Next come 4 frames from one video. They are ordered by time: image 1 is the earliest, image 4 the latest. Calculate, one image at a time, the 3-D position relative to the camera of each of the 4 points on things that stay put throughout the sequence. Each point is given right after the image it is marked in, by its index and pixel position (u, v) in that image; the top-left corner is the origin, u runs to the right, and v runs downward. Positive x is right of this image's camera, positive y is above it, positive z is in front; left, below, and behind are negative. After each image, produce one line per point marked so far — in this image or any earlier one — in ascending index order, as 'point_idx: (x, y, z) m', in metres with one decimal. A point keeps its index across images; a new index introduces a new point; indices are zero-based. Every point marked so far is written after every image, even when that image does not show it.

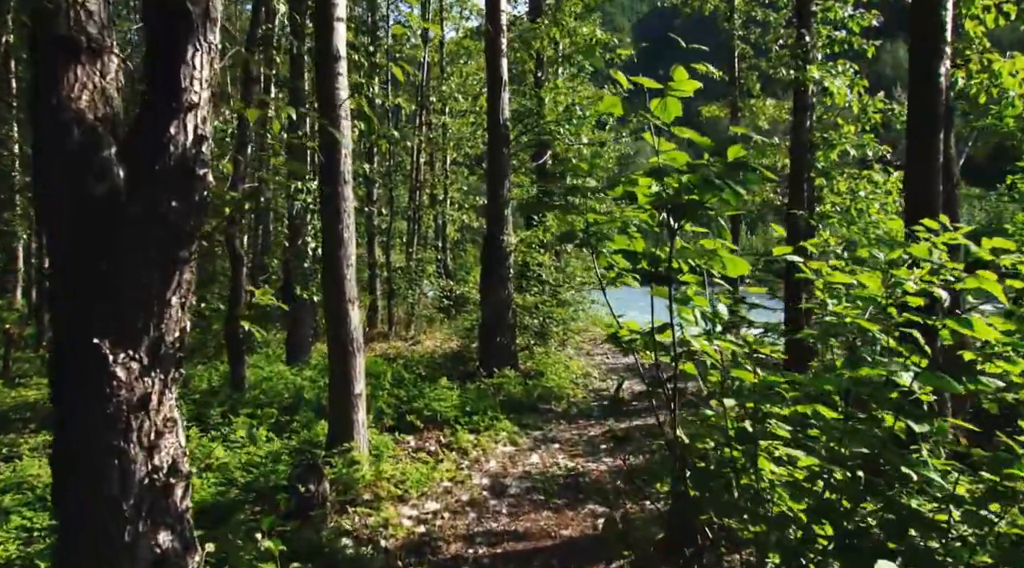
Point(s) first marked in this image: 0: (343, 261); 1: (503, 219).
0: (-1.3, +0.2, +7.3) m
1: (-0.1, +0.9, +13.5) m
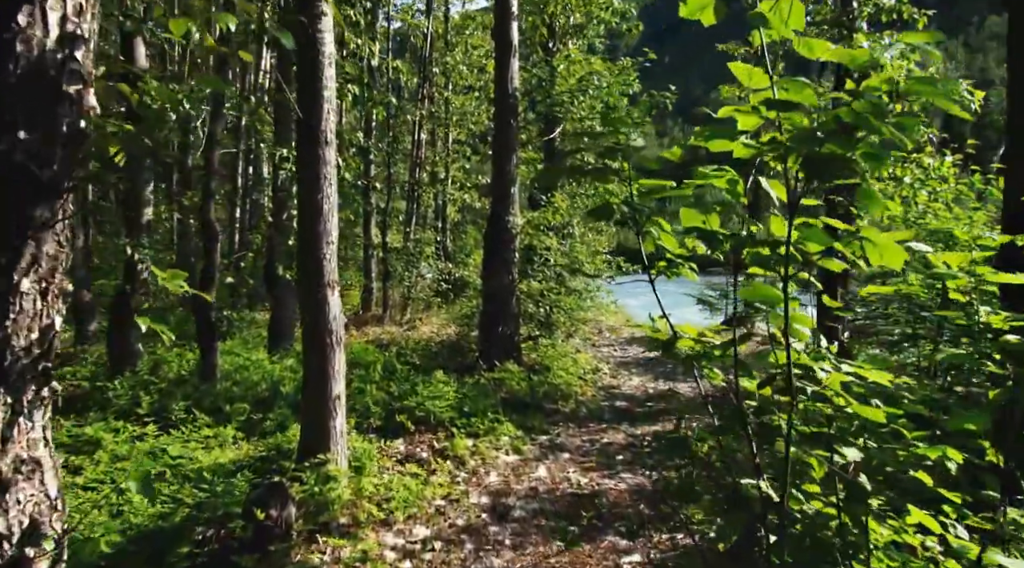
0: (-1.2, +0.3, +6.2) m
1: (0.0, +1.1, +12.3) m
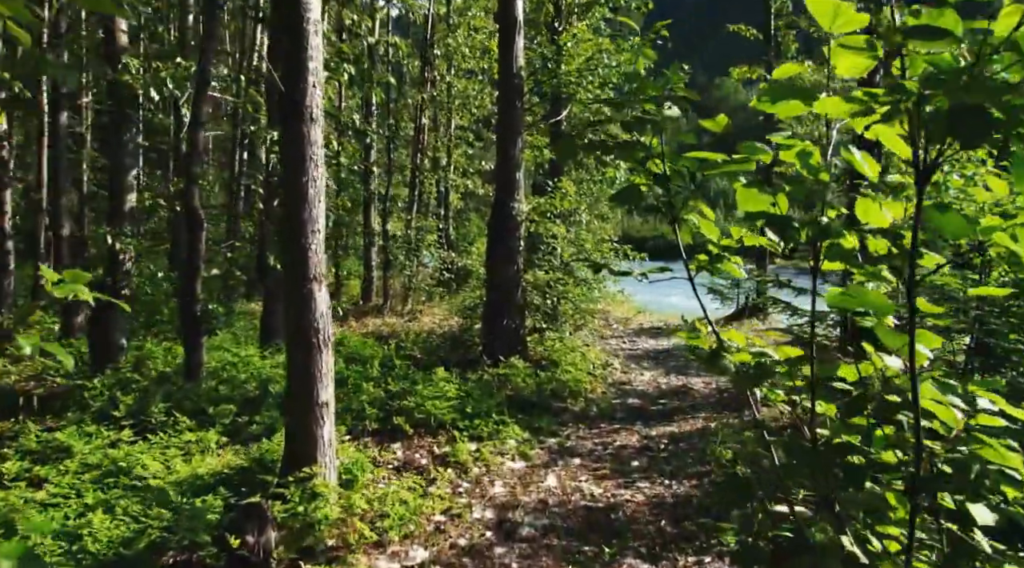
0: (-1.2, +0.3, +5.6) m
1: (0.0, +1.2, +11.7) m
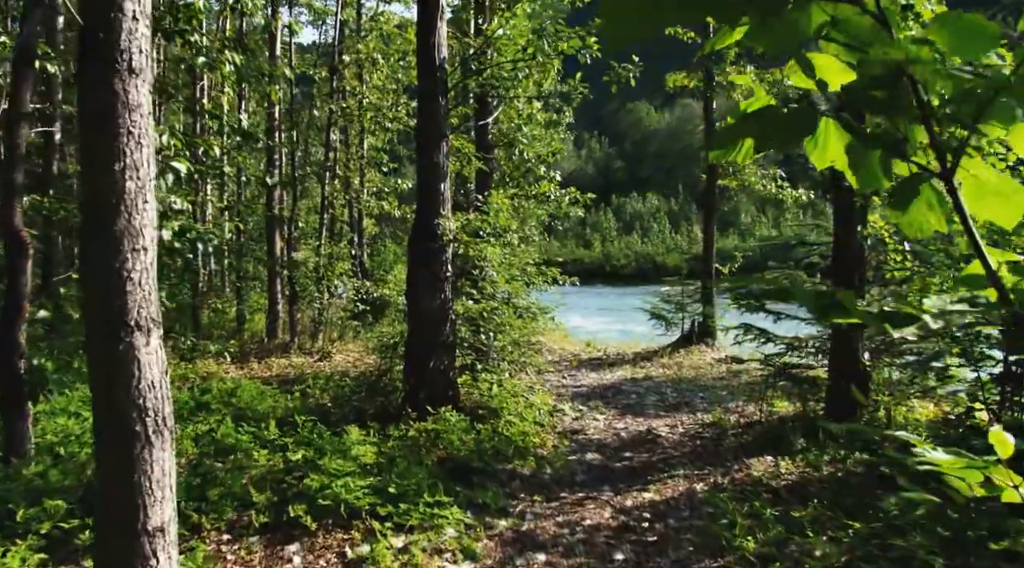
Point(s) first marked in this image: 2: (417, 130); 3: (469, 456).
0: (-1.4, +0.2, +3.5) m
1: (-0.7, +0.9, +9.8) m
2: (-1.0, +1.6, +9.8) m
3: (-0.3, -1.4, +7.7) m
